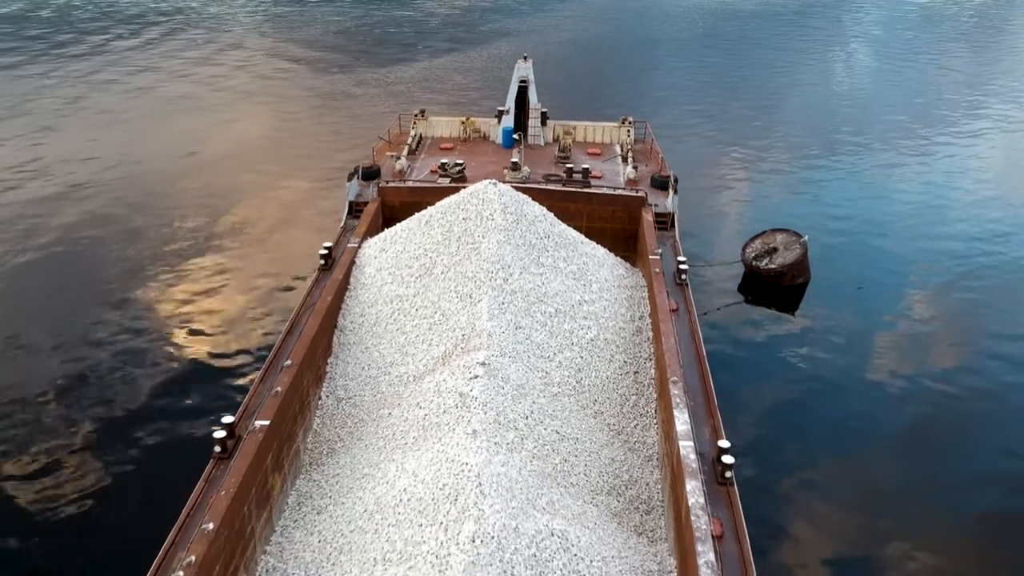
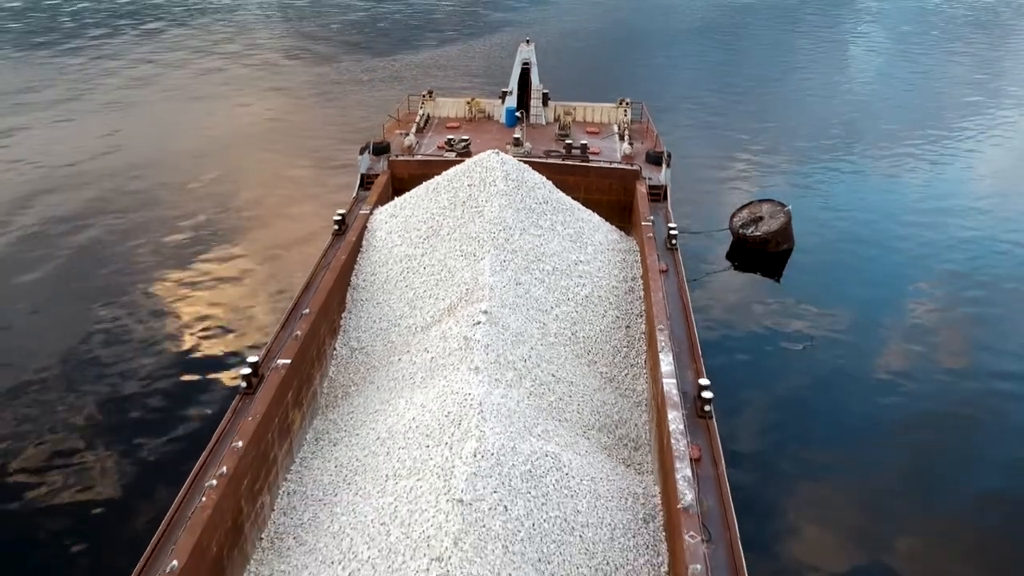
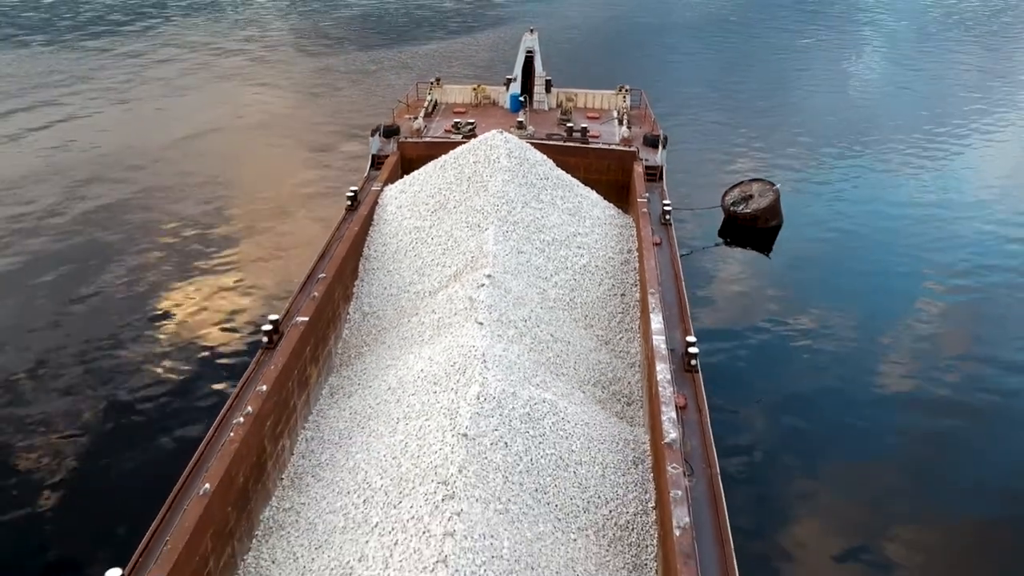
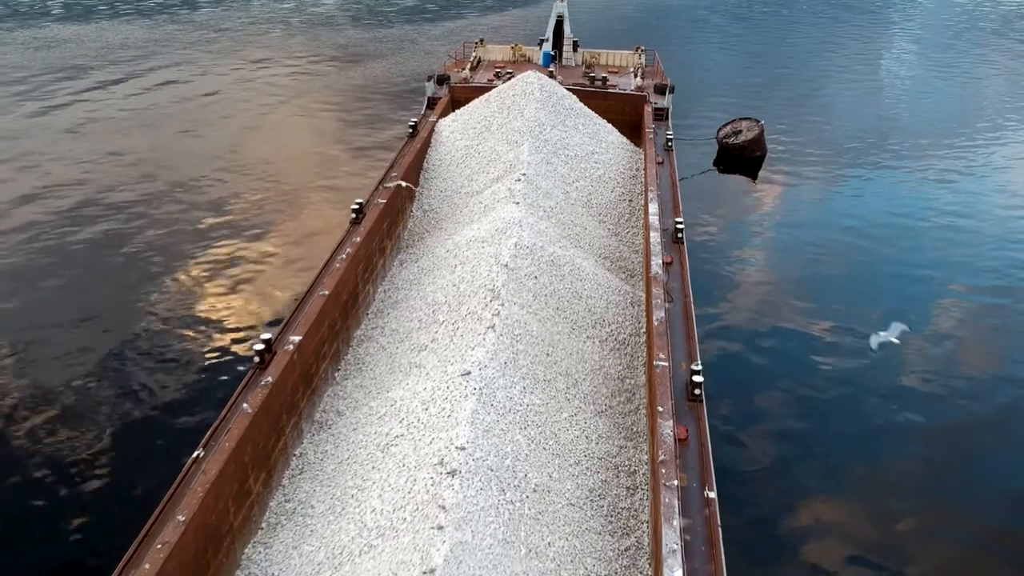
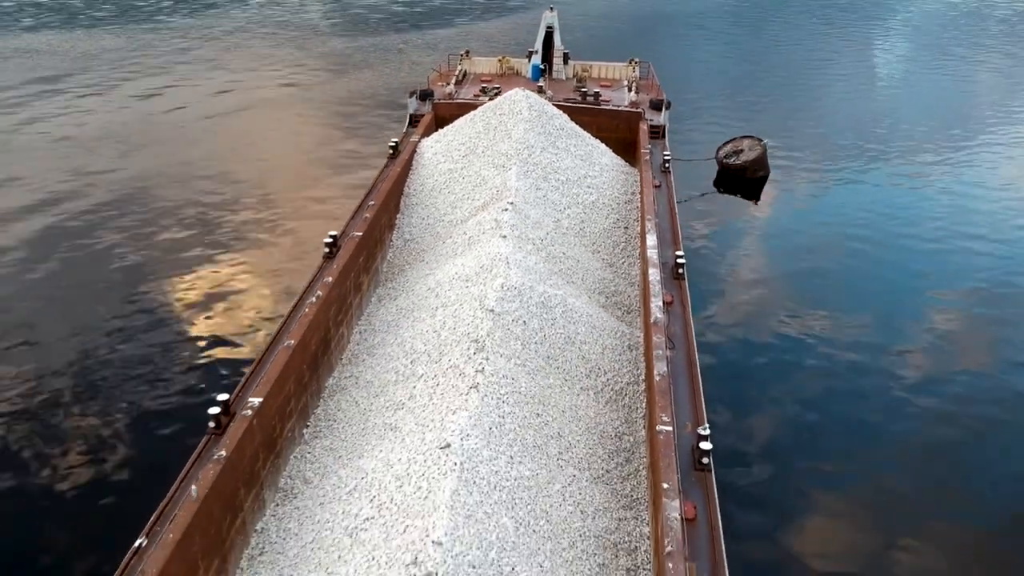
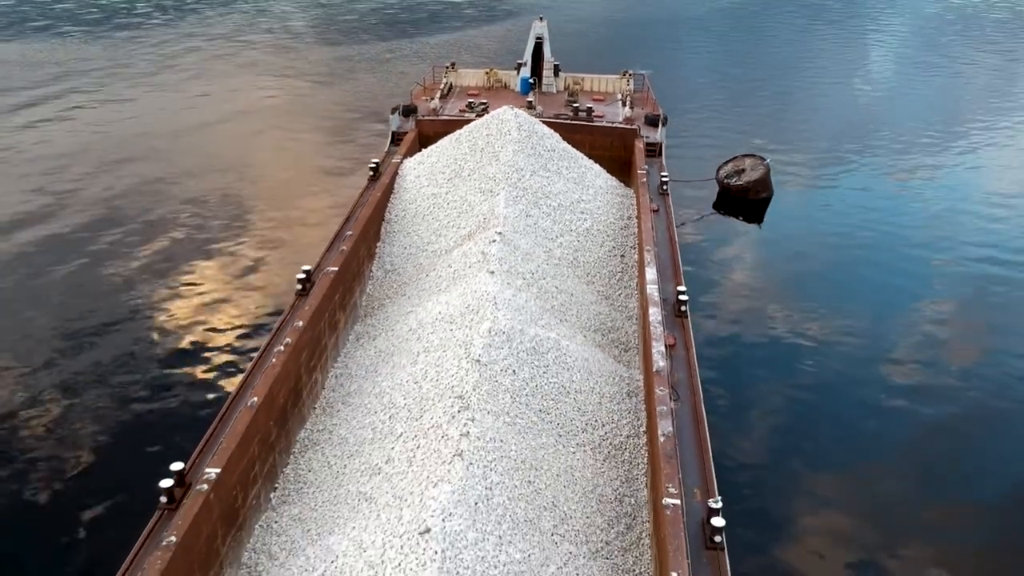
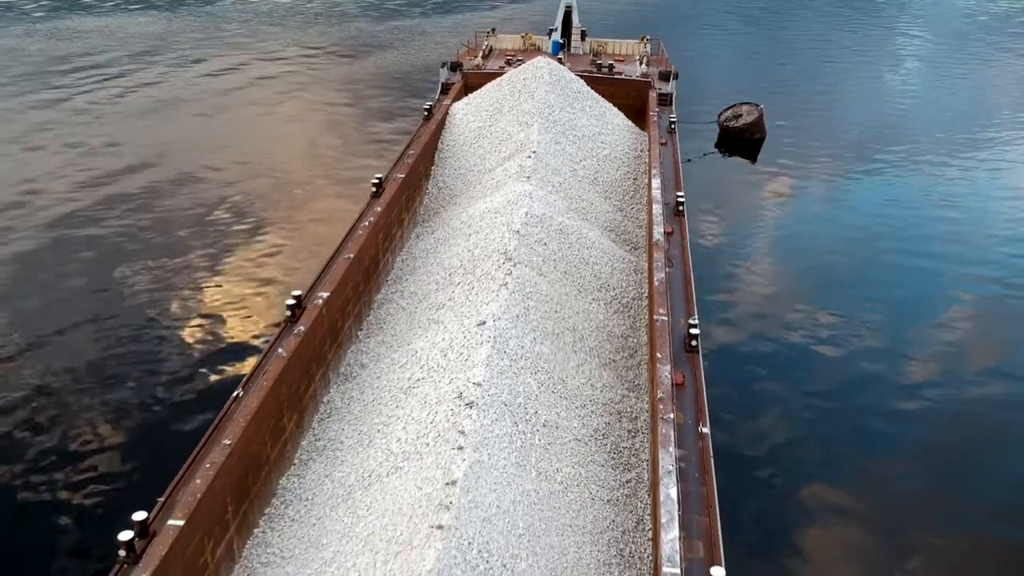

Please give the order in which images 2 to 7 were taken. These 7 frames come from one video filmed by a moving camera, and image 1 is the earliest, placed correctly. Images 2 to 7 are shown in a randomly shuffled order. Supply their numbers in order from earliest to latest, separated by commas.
2, 3, 6, 5, 4, 7
